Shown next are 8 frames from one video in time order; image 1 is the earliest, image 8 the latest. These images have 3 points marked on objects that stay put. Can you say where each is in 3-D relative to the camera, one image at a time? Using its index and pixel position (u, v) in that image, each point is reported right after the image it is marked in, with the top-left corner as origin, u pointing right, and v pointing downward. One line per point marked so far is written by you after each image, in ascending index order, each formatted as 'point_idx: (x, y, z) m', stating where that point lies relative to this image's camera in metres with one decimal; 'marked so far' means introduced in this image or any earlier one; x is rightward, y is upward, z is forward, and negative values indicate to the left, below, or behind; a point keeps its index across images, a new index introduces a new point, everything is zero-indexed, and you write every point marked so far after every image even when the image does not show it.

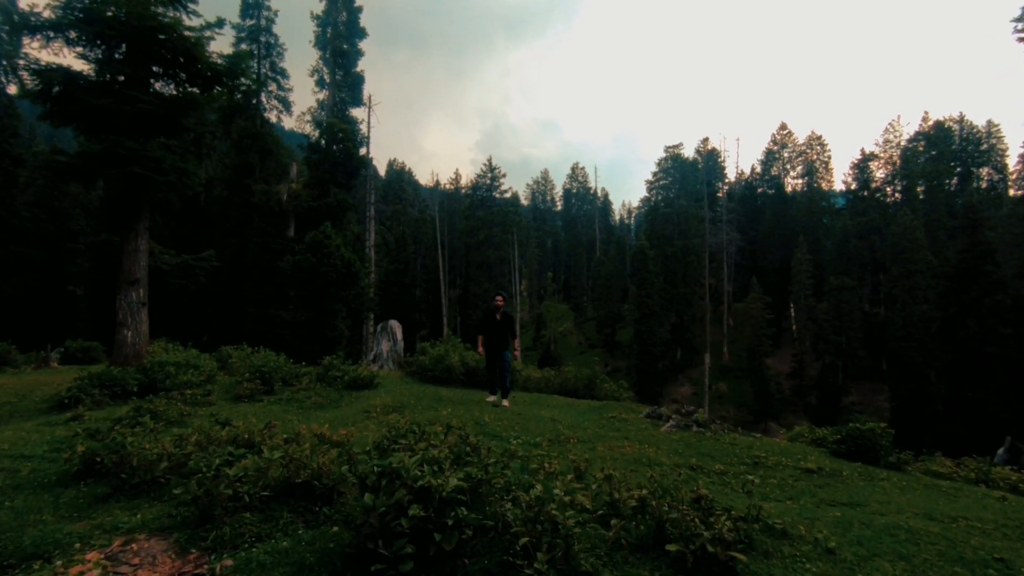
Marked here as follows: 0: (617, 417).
0: (+1.7, -2.2, +9.0) m
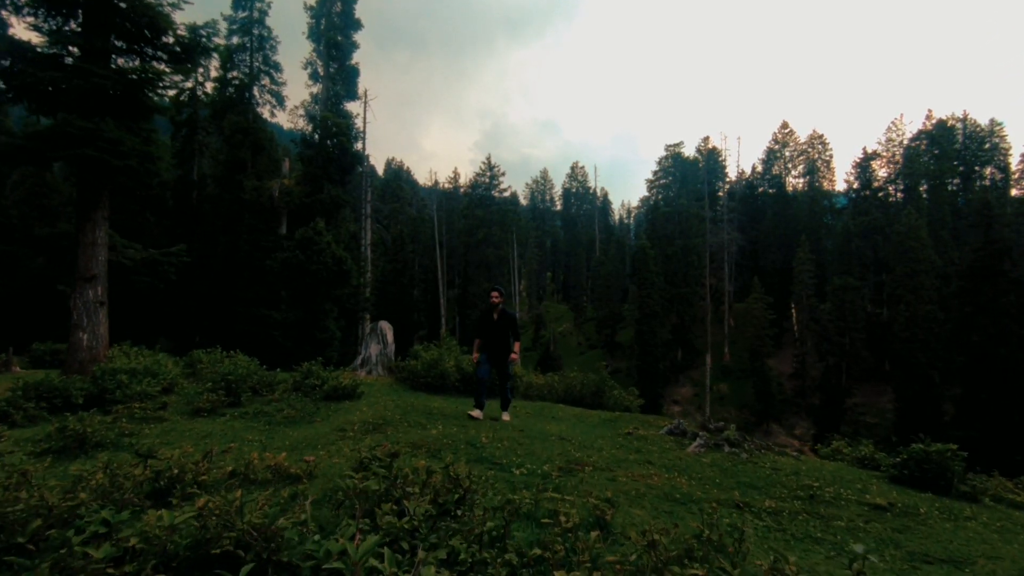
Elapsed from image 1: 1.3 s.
0: (+1.7, -2.1, +7.8) m
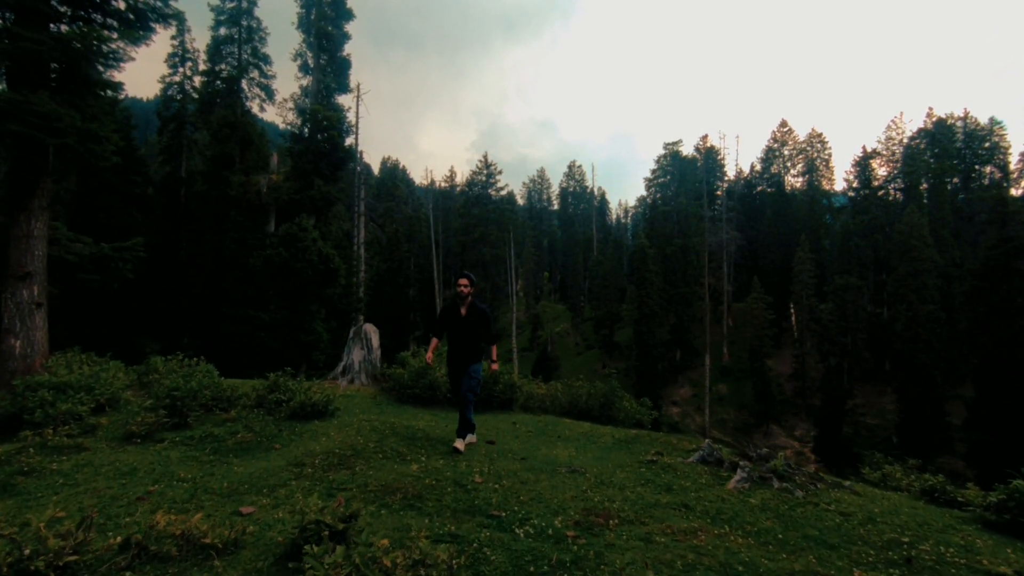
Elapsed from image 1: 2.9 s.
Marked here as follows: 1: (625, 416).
0: (+1.7, -2.1, +6.5) m
1: (+2.5, -2.9, +11.9) m
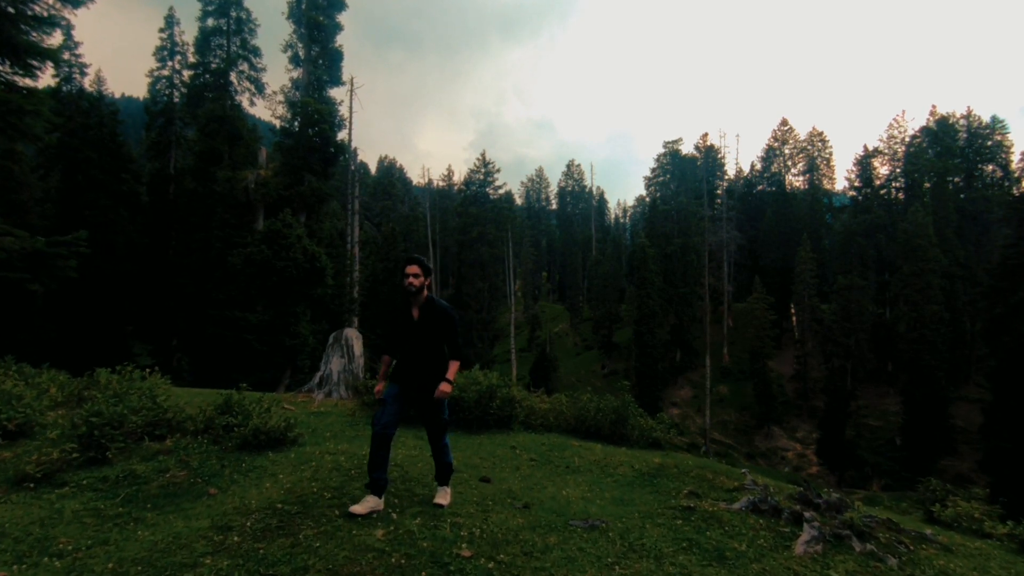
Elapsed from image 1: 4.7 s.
0: (+1.7, -2.1, +5.2) m
1: (+2.5, -2.9, +10.5) m
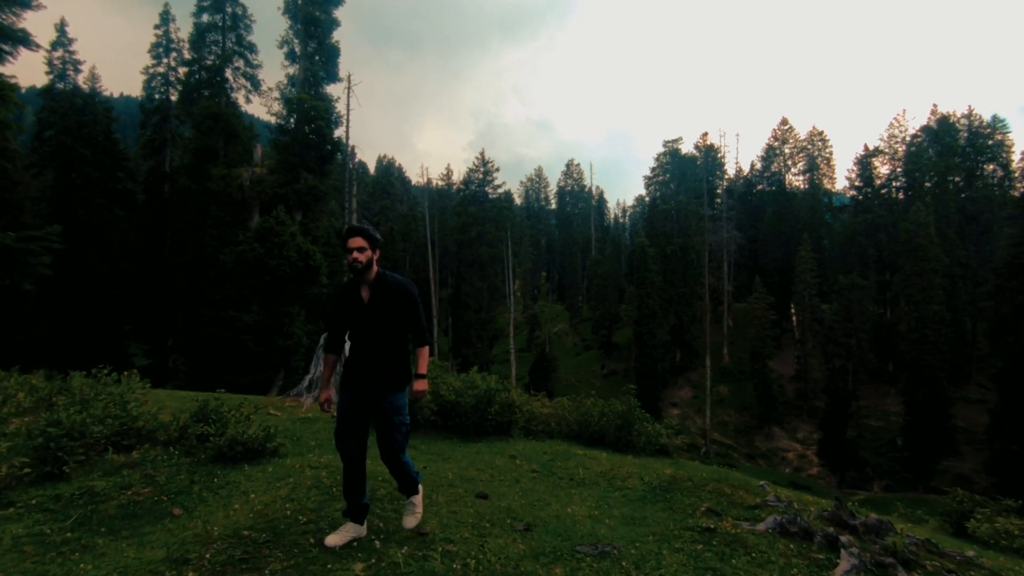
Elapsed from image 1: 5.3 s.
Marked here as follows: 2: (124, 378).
0: (+1.7, -2.1, +4.6) m
1: (+2.5, -2.9, +10.0) m
2: (-6.2, -1.4, +8.5) m
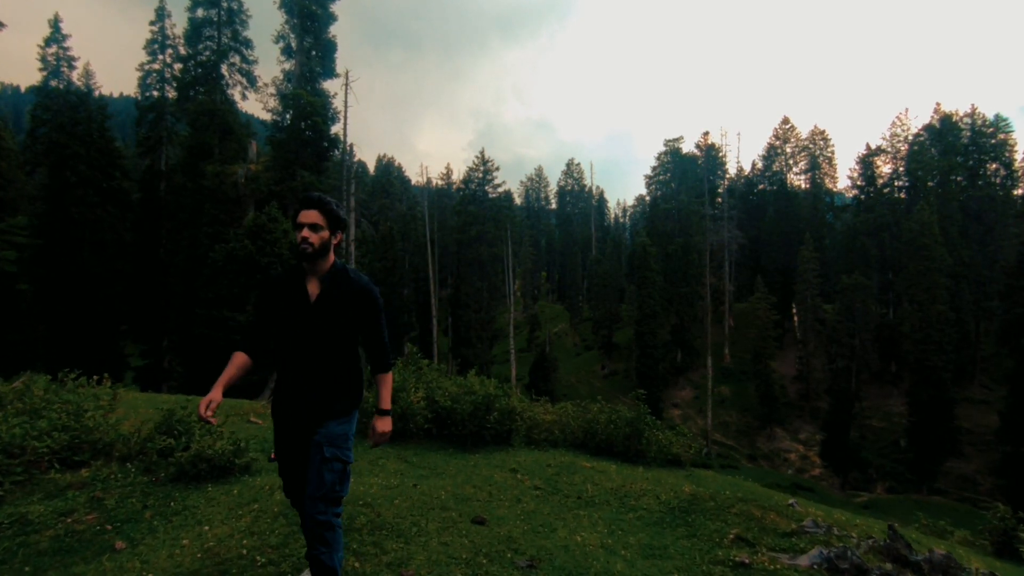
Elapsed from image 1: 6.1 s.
0: (+1.7, -2.1, +4.0) m
1: (+2.5, -2.8, +9.4) m
2: (-6.2, -1.4, +7.8) m
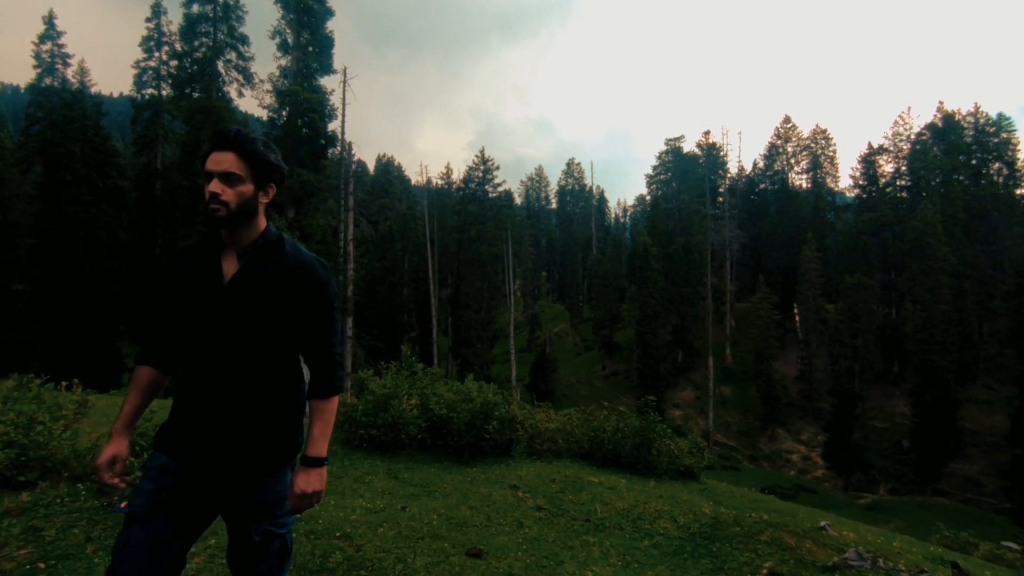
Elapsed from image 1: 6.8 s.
0: (+1.7, -2.0, +3.4) m
1: (+2.5, -2.8, +8.8) m
2: (-6.2, -1.4, +7.2) m
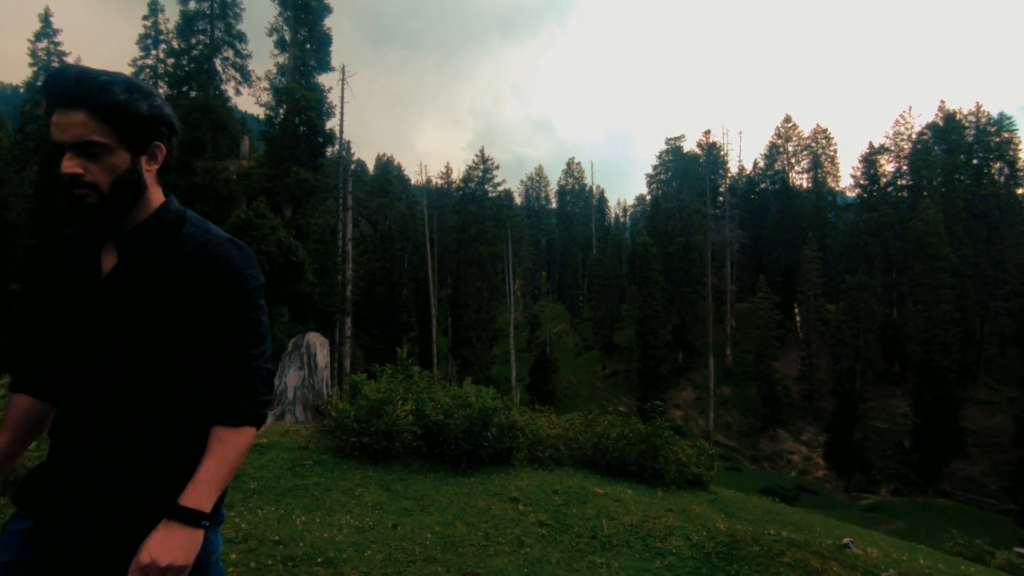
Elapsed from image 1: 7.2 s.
0: (+1.7, -2.0, +3.0) m
1: (+2.5, -2.8, +8.4) m
2: (-6.2, -1.3, +6.9) m
